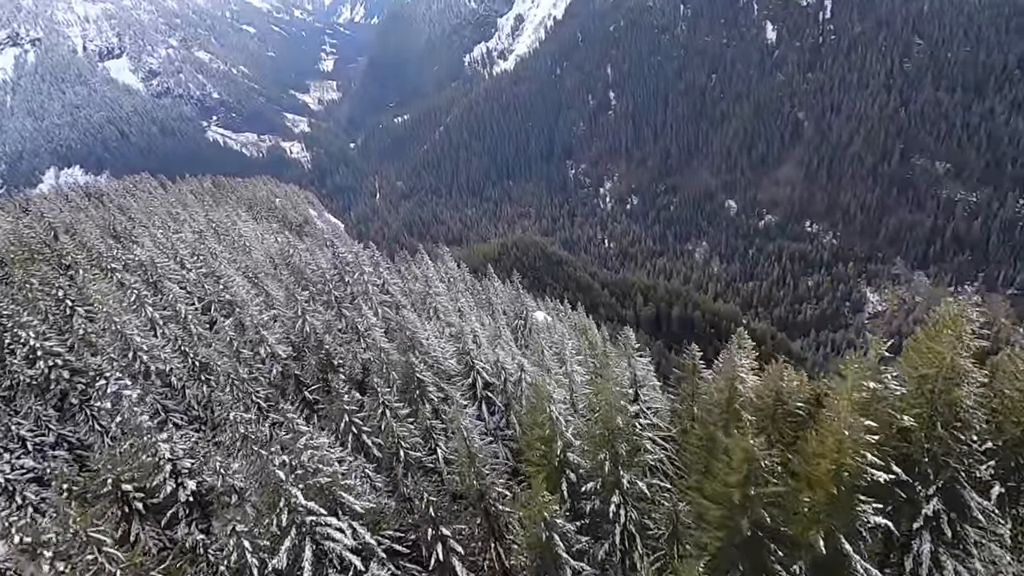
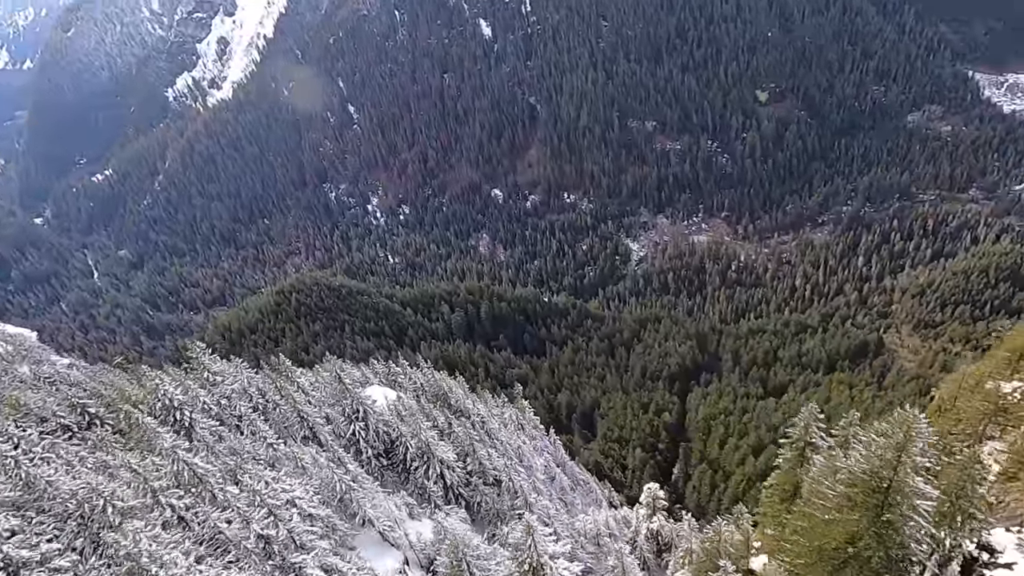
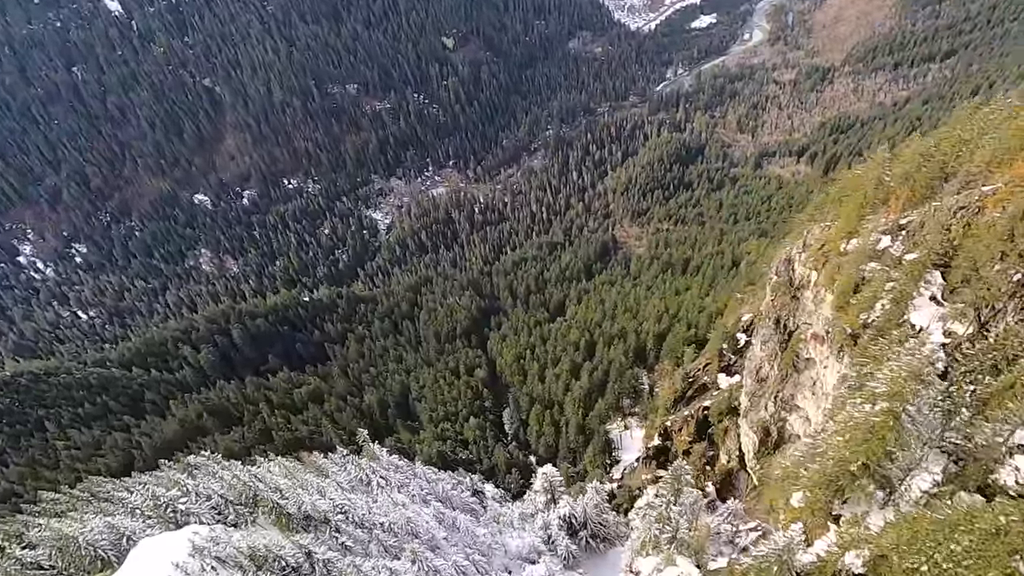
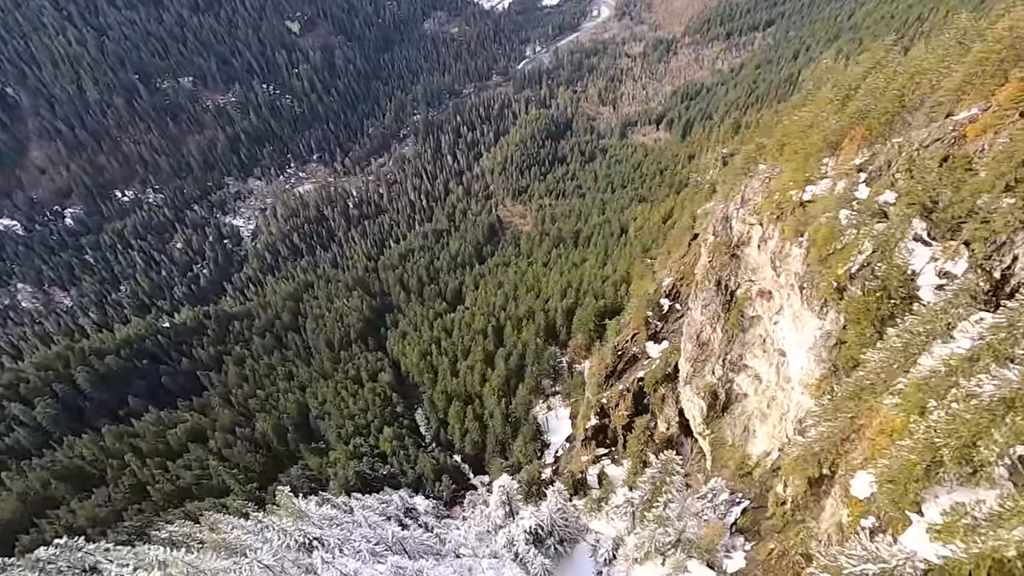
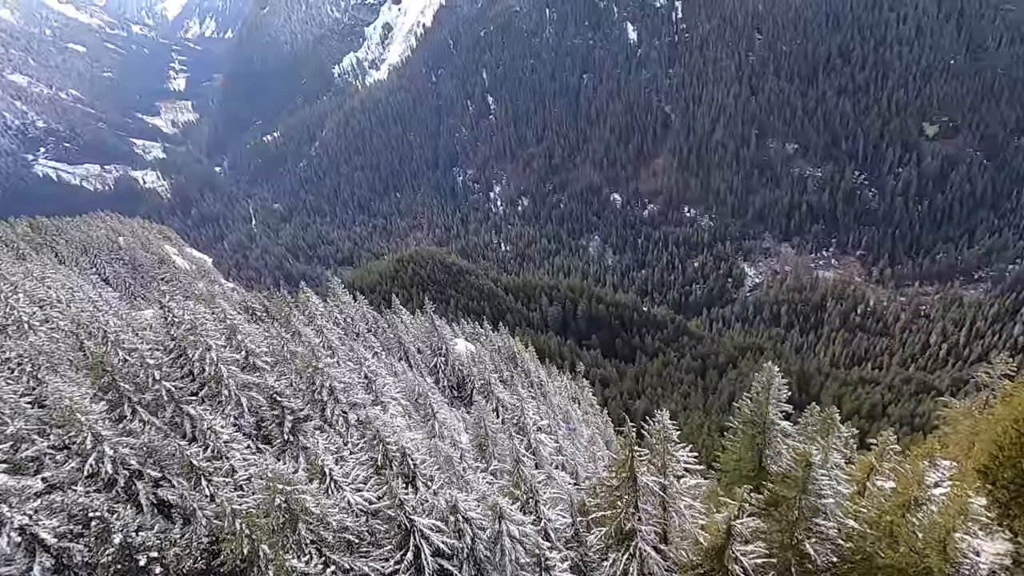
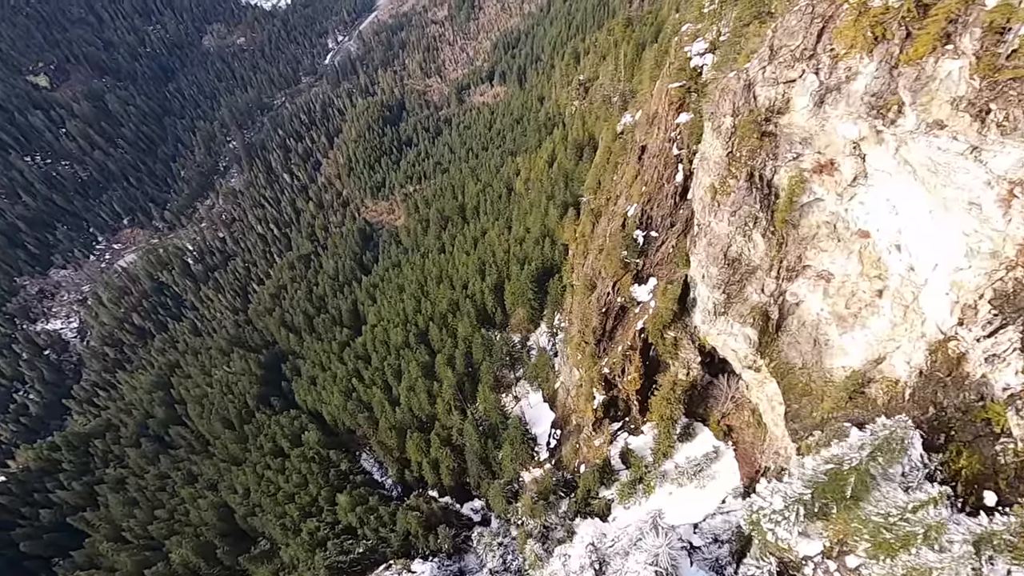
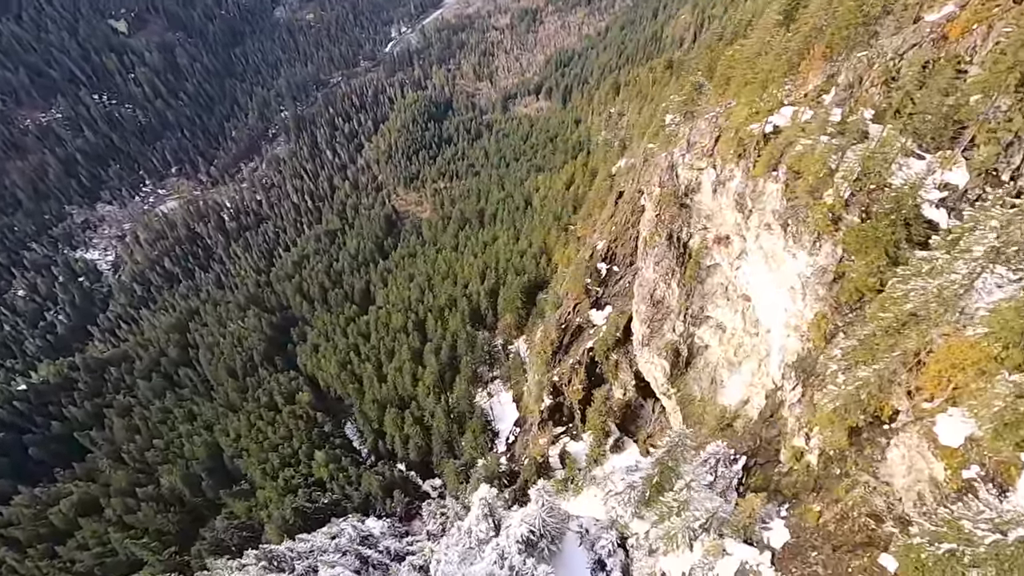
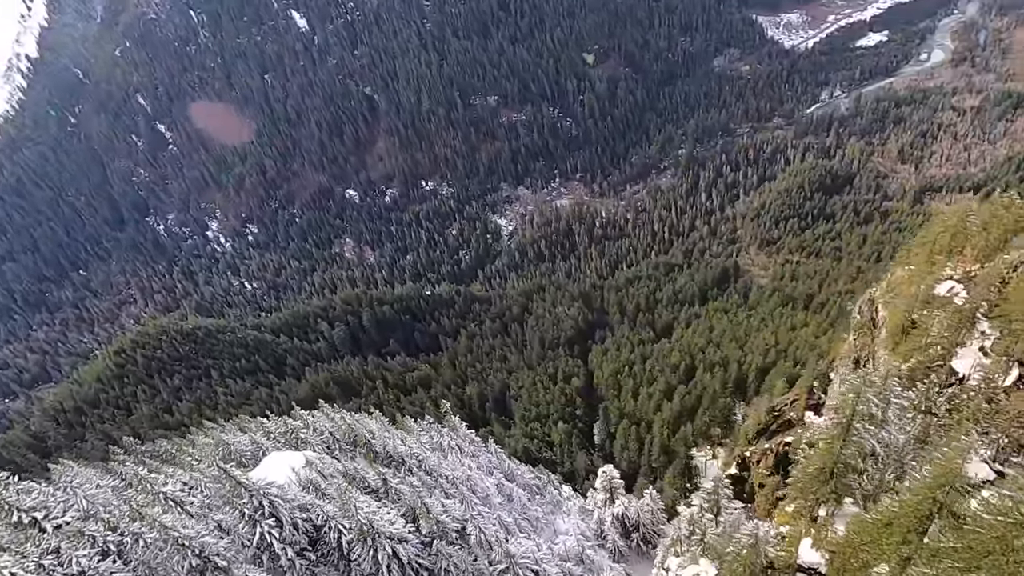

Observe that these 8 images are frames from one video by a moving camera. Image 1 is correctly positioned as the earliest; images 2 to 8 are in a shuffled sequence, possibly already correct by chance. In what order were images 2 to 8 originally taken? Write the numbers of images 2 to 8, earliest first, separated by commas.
5, 2, 8, 3, 4, 7, 6
